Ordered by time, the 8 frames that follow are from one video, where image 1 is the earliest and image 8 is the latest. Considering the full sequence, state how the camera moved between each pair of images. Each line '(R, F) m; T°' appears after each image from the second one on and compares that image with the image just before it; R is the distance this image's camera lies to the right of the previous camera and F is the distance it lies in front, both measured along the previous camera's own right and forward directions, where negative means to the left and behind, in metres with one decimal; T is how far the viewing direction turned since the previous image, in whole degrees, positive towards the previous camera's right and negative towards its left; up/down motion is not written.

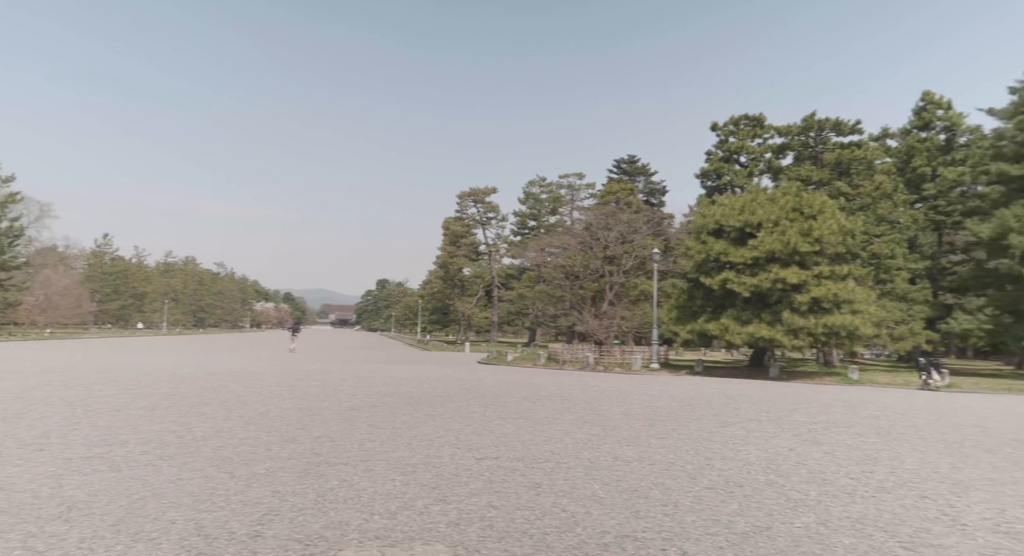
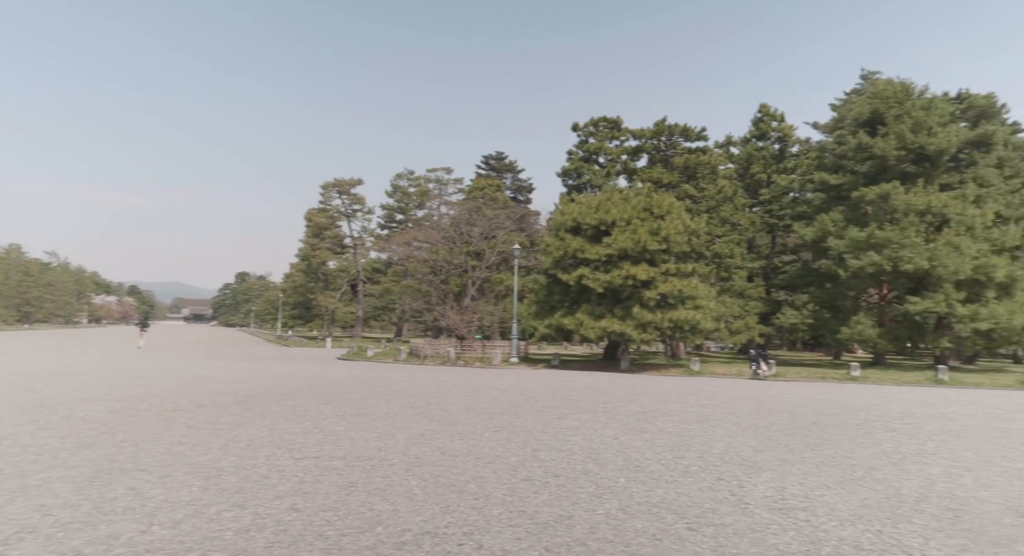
(+1.1, +0.3) m; +10°
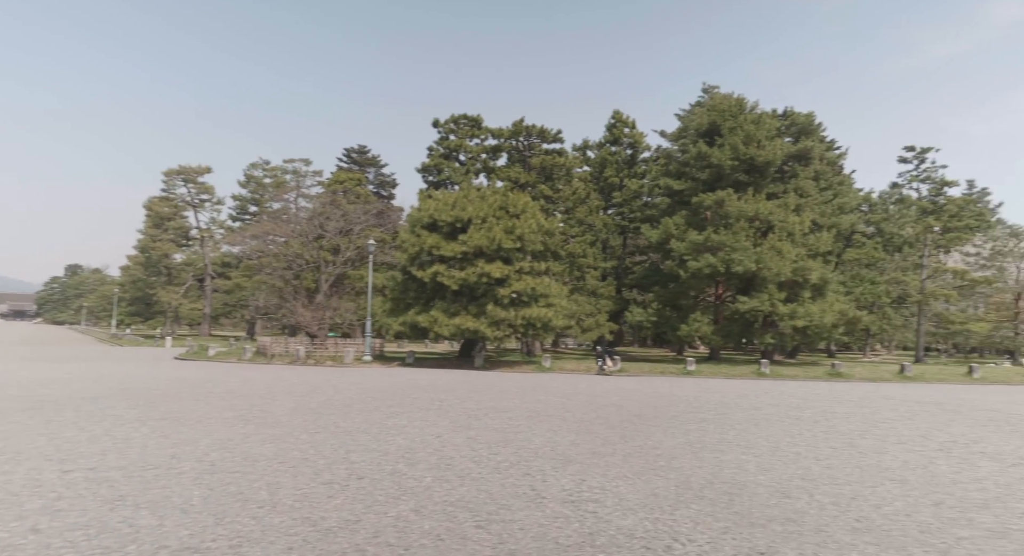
(+1.2, +0.3) m; +11°
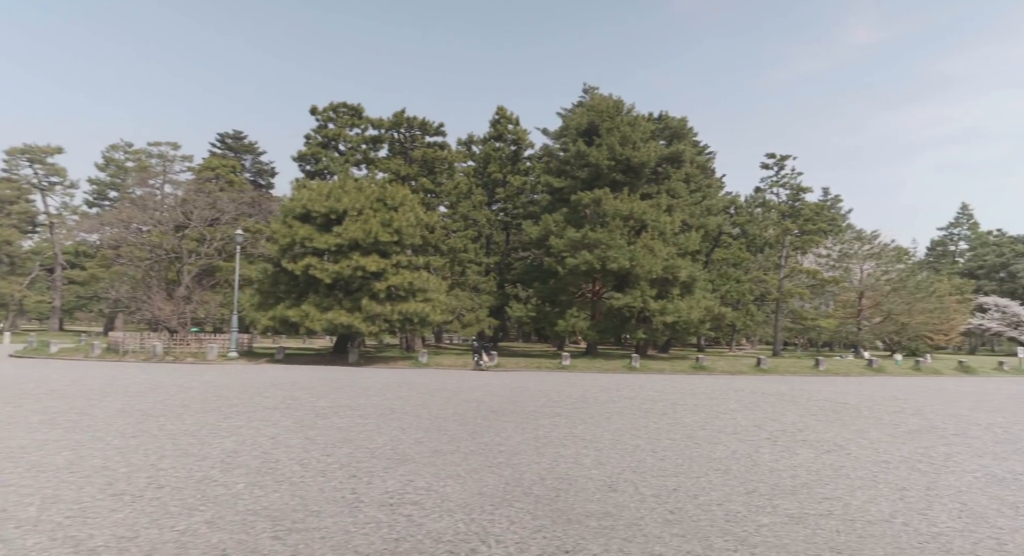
(+1.0, +0.3) m; +9°
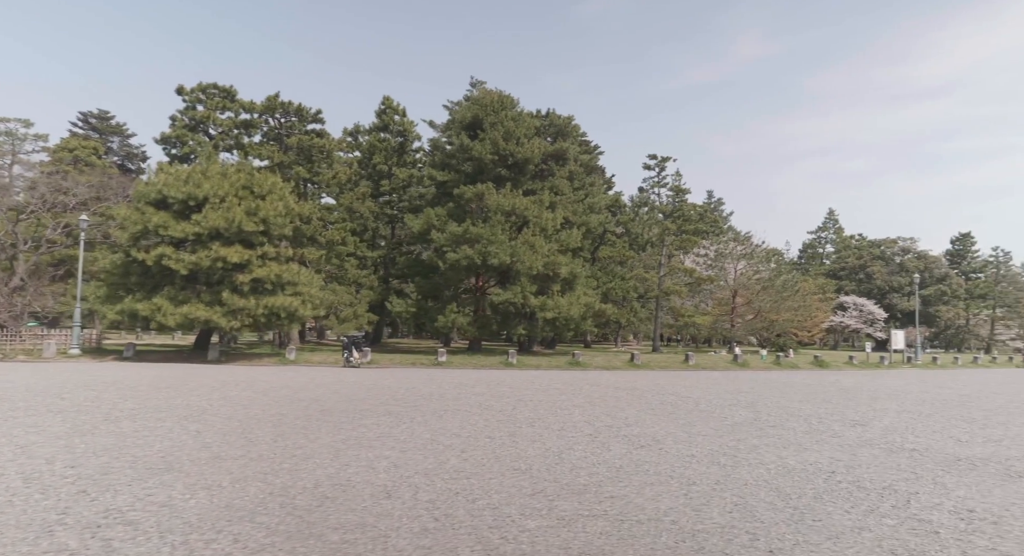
(+1.7, +0.6) m; +8°
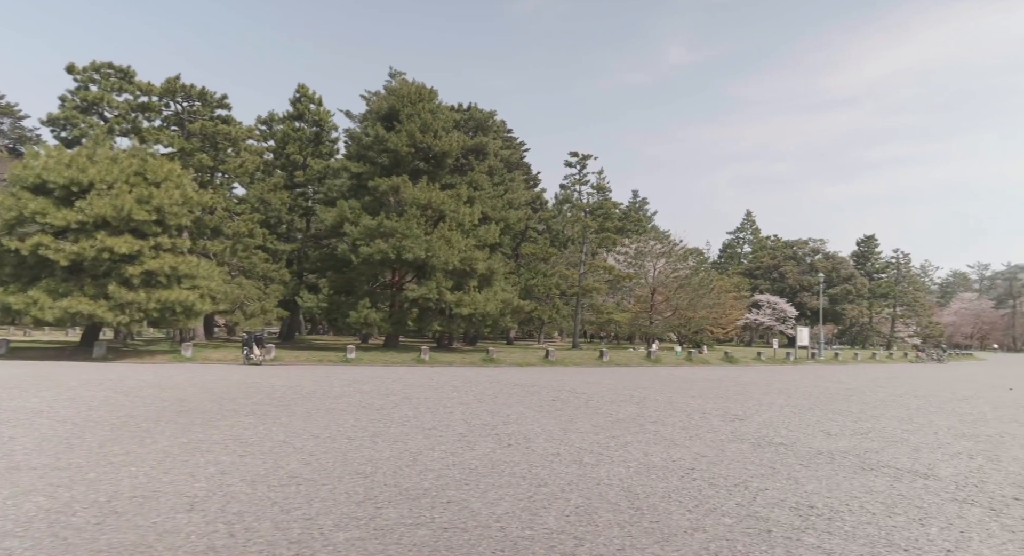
(+1.2, +0.5) m; +5°
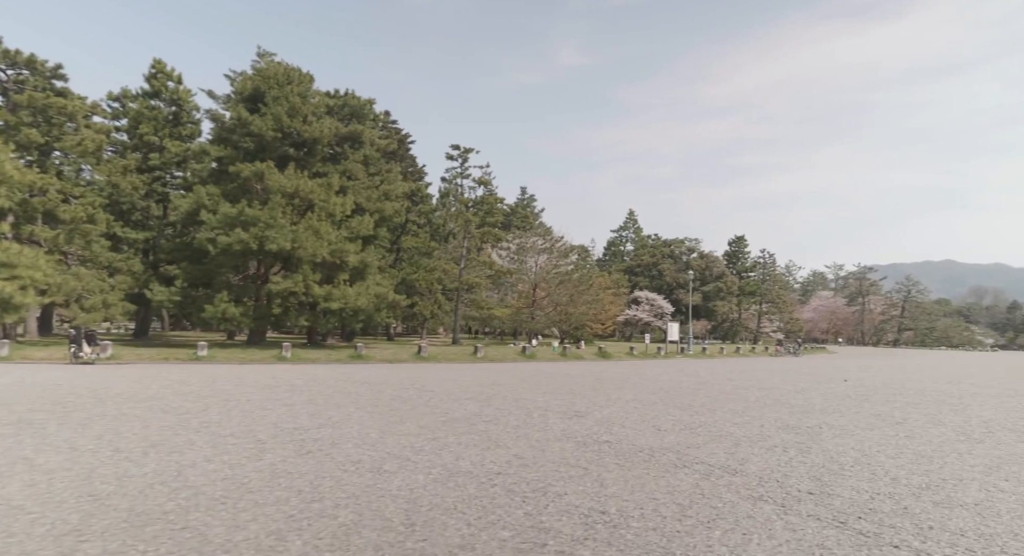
(+1.3, +0.8) m; +9°
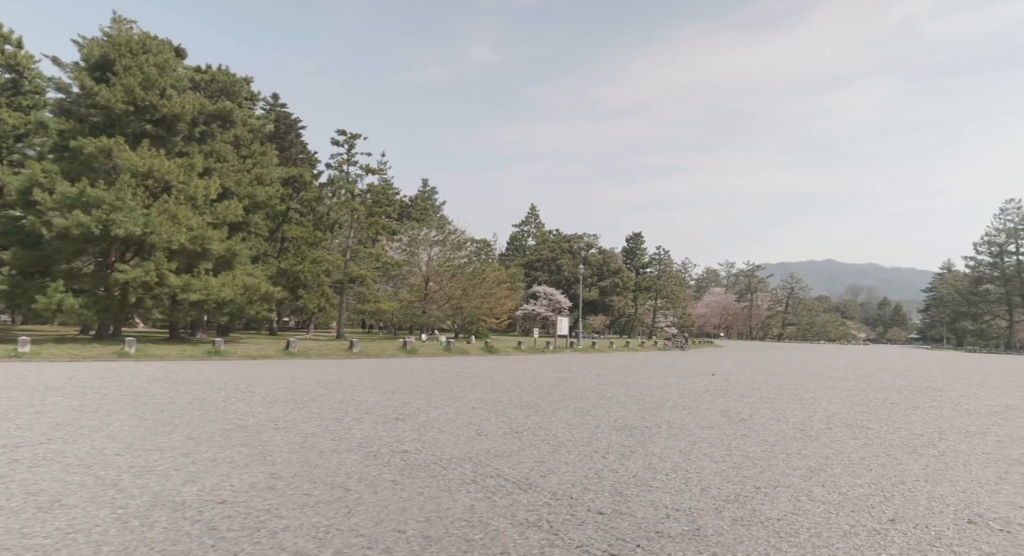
(+1.7, +1.3) m; +7°
